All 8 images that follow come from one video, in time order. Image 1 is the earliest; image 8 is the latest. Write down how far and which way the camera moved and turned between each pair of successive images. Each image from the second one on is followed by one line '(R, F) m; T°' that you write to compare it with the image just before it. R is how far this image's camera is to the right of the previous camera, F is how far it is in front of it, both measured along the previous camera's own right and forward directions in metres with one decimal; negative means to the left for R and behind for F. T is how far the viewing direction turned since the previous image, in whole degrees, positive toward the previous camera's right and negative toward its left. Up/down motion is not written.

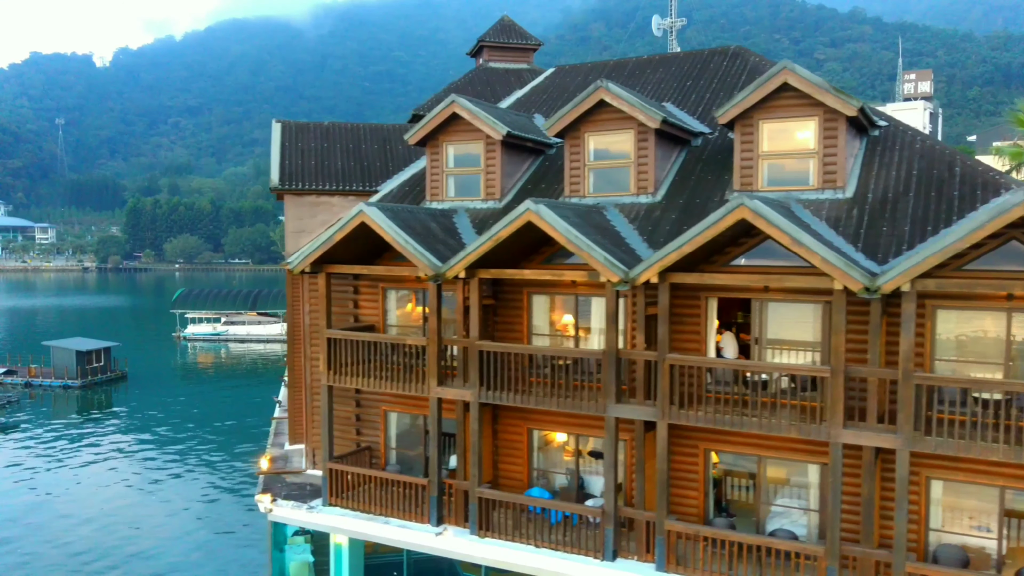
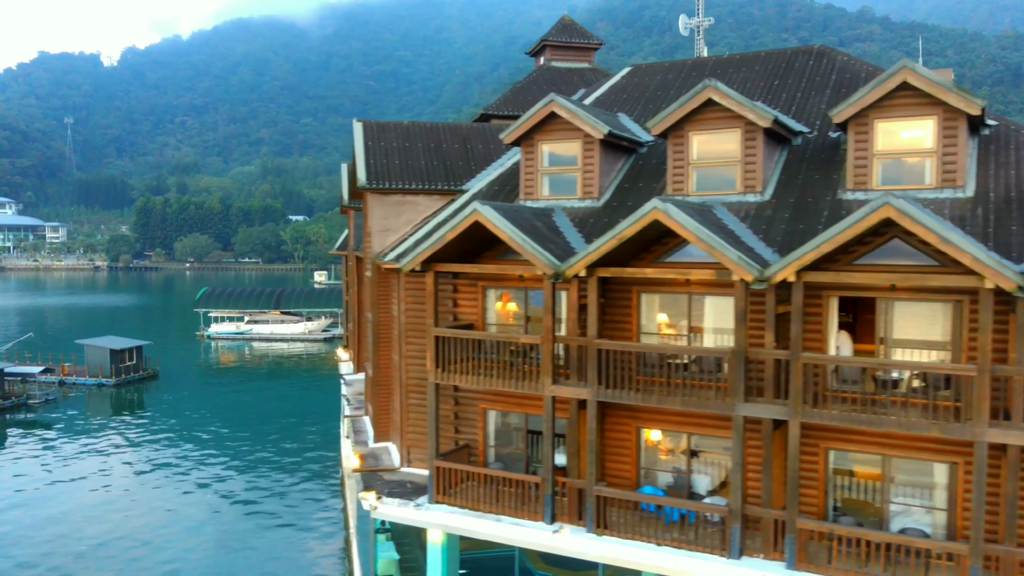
(-1.8, 0.0) m; 0°
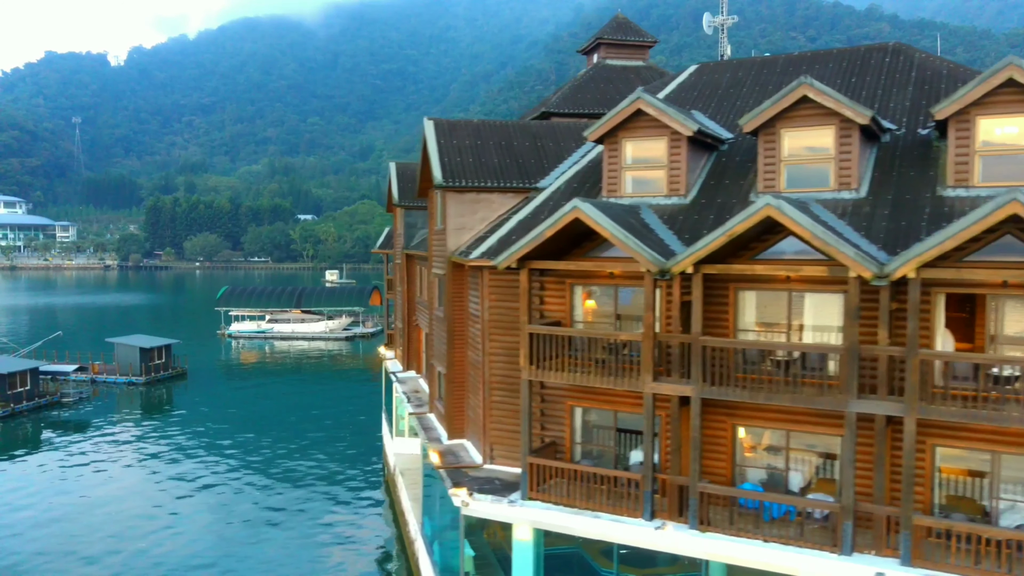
(-1.5, 0.0) m; 0°
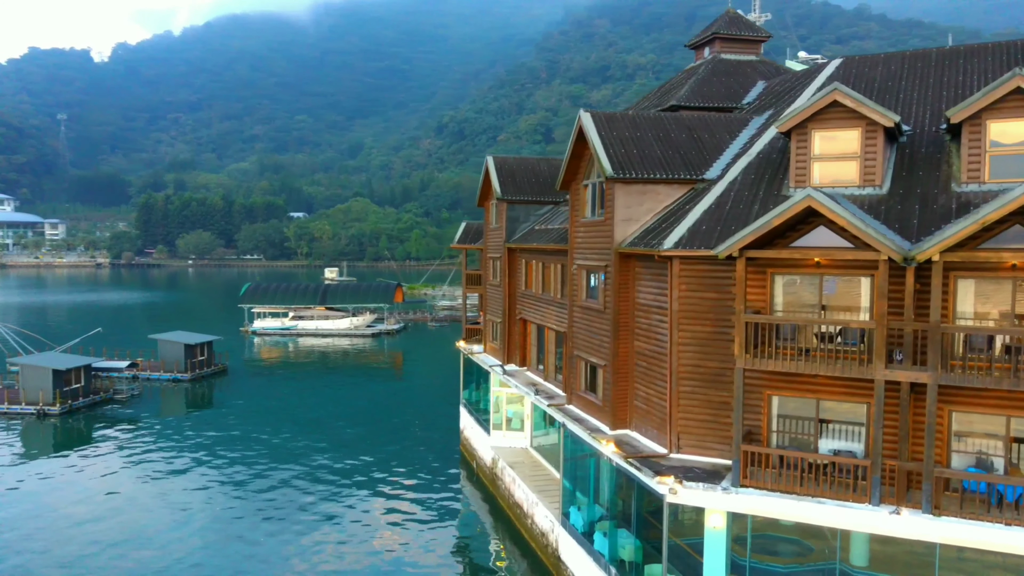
(-4.0, 0.0) m; +1°
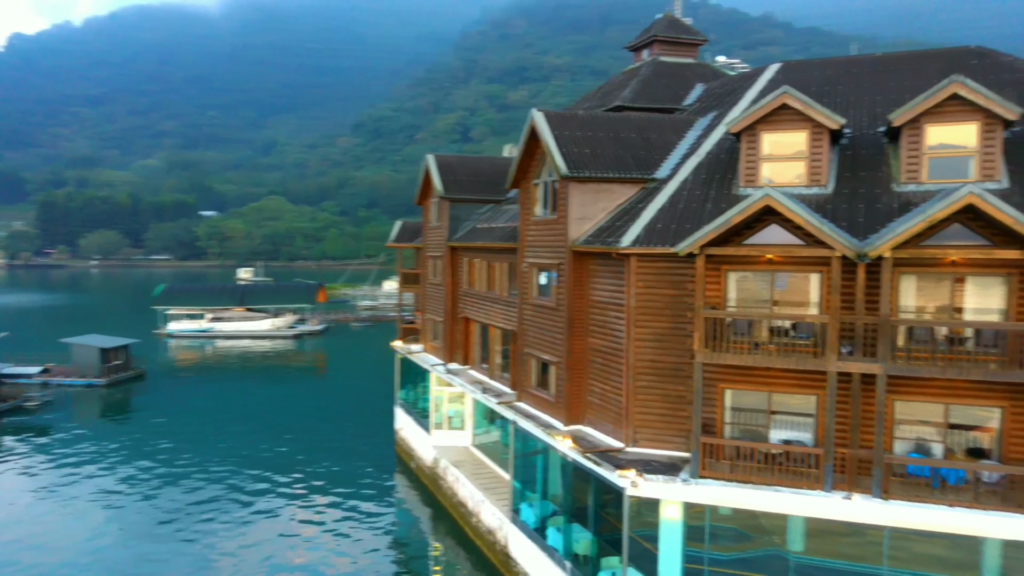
(-0.8, 0.0) m; +6°
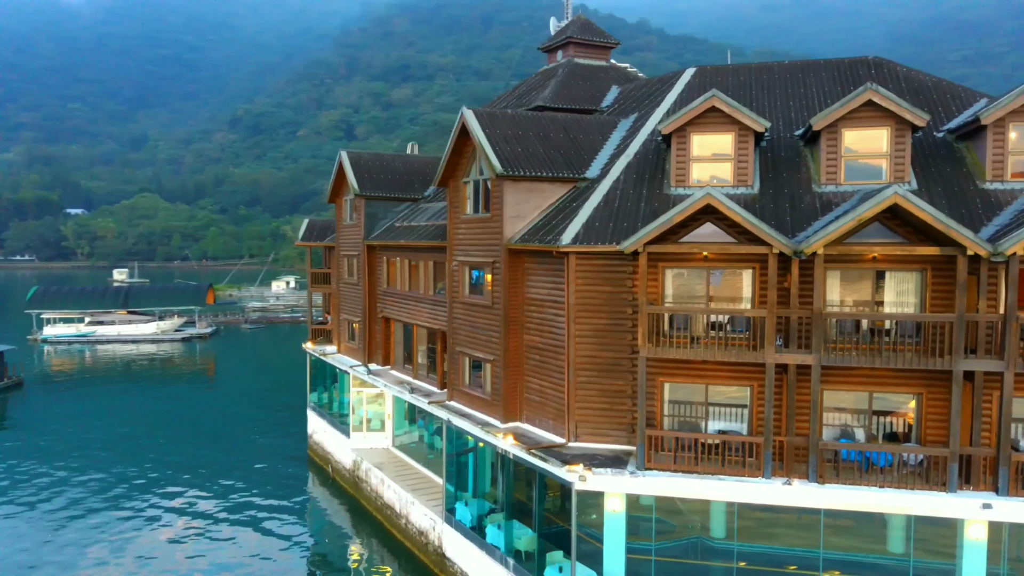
(-1.1, 0.0) m; +8°
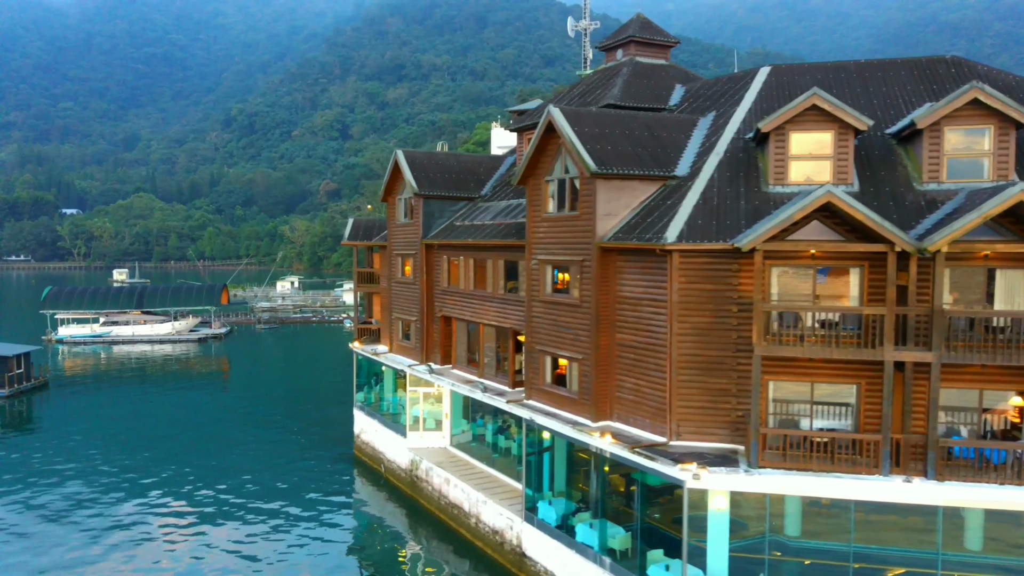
(-2.2, +0.1) m; +1°
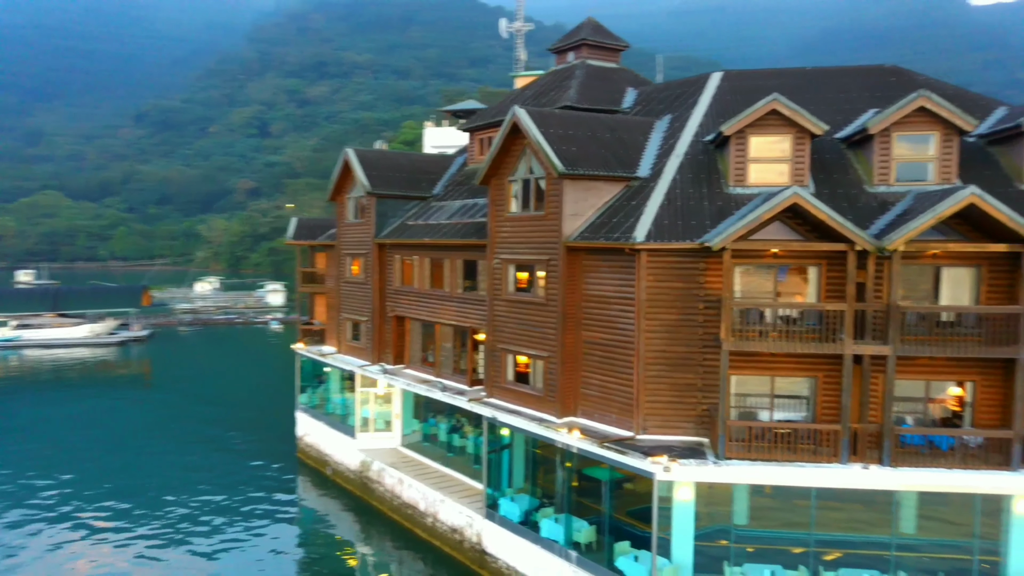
(-1.0, -0.1) m; +5°
